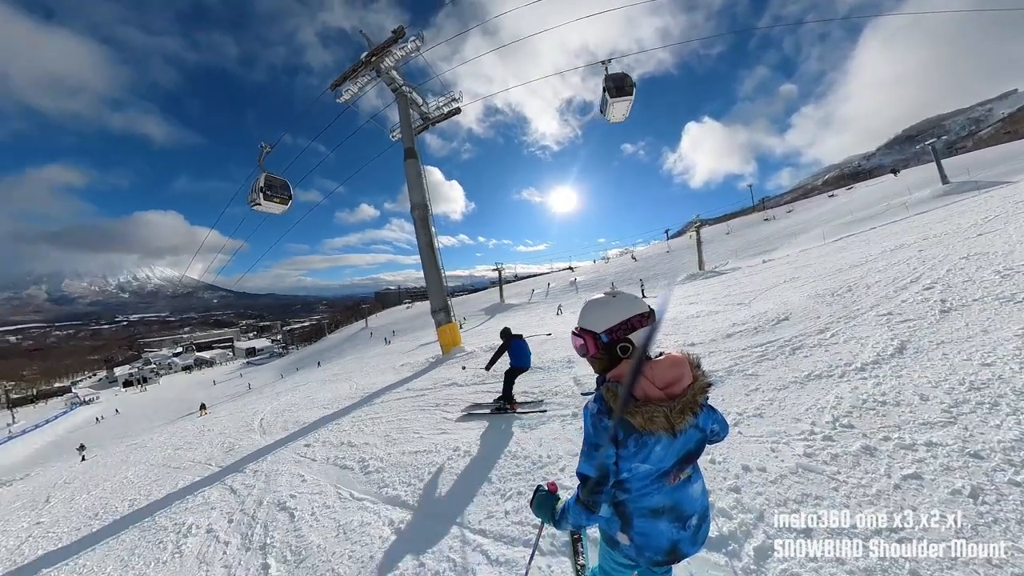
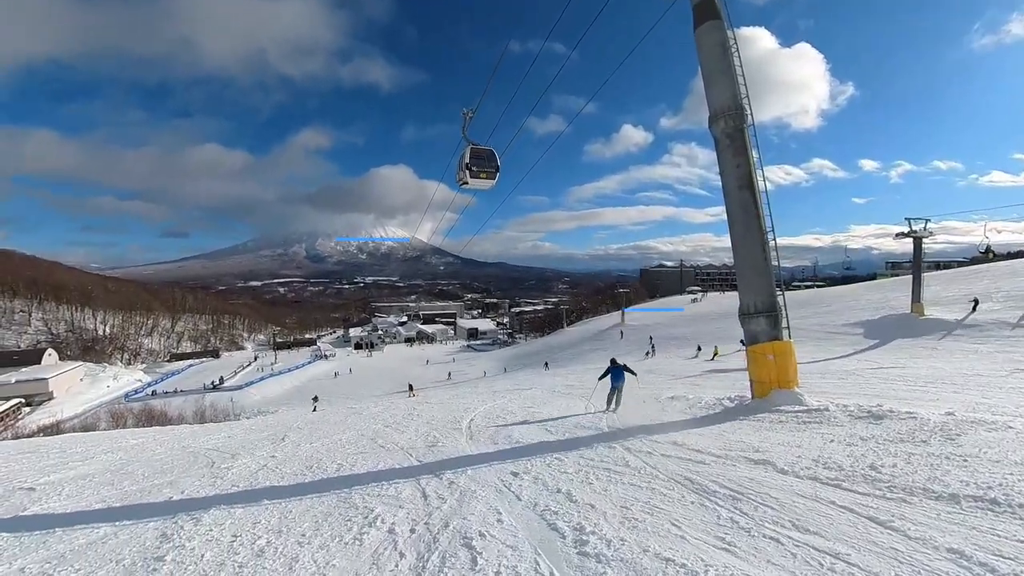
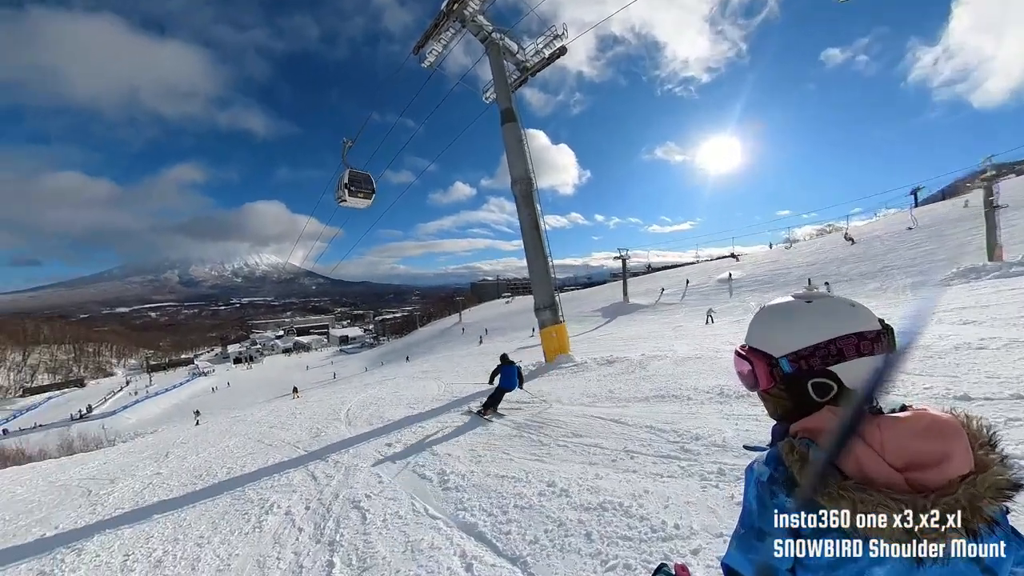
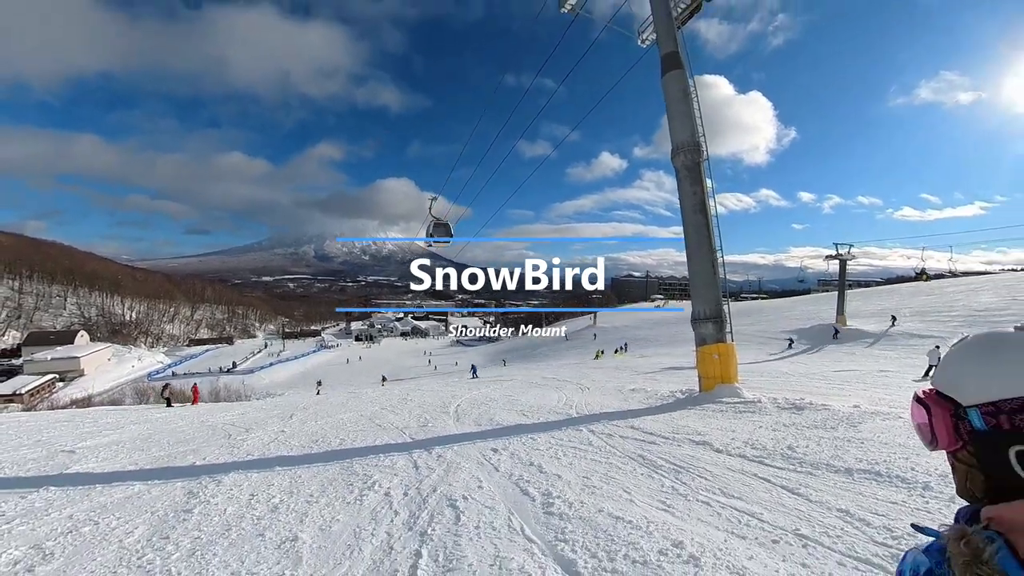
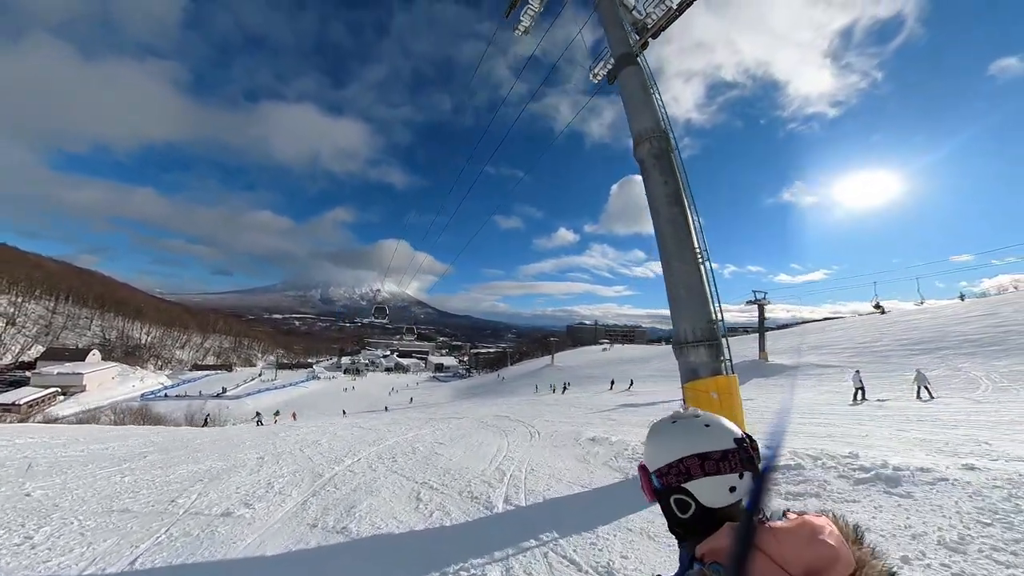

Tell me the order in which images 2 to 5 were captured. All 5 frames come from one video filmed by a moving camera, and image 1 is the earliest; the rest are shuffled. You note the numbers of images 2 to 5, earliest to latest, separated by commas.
3, 2, 4, 5
